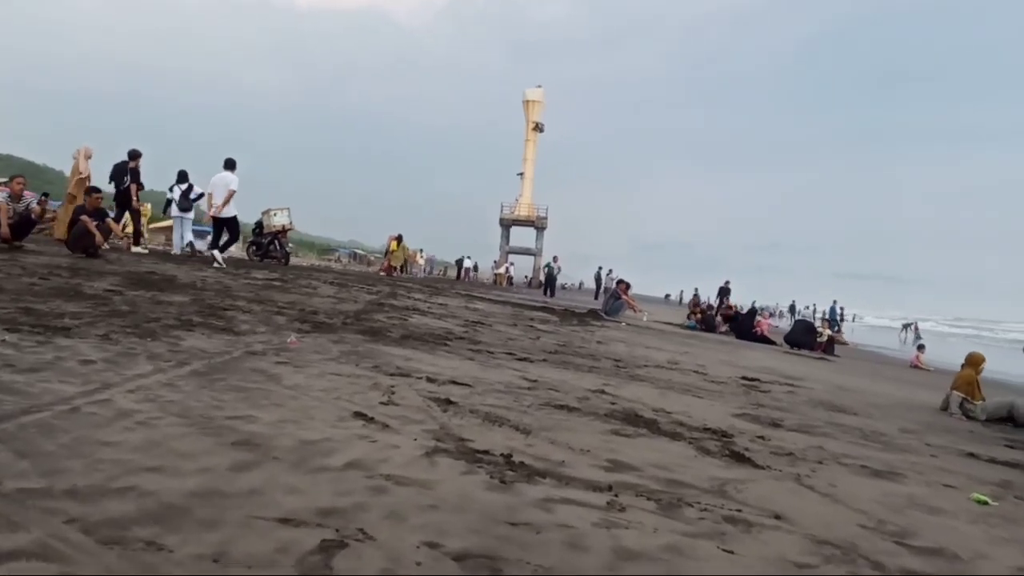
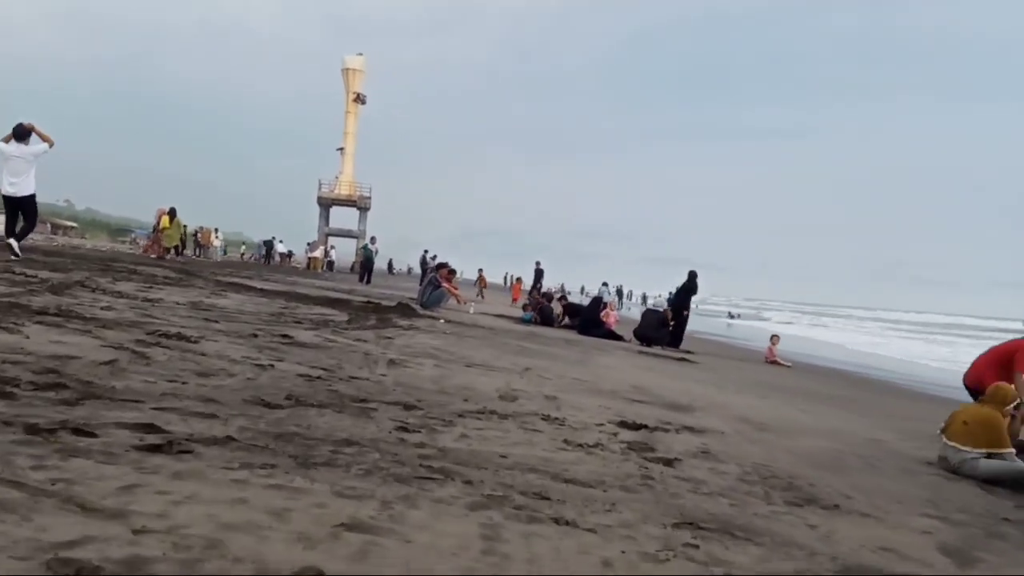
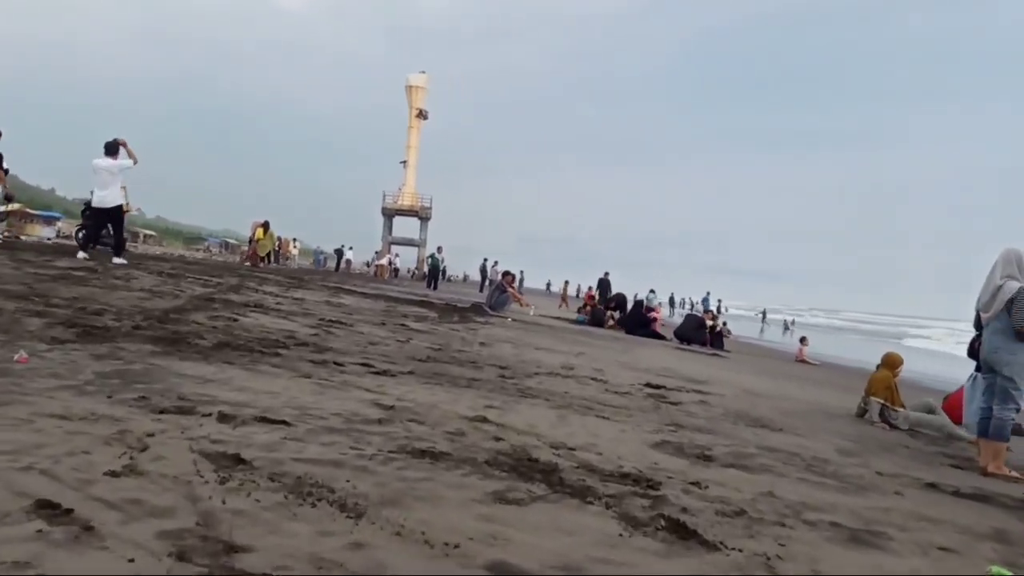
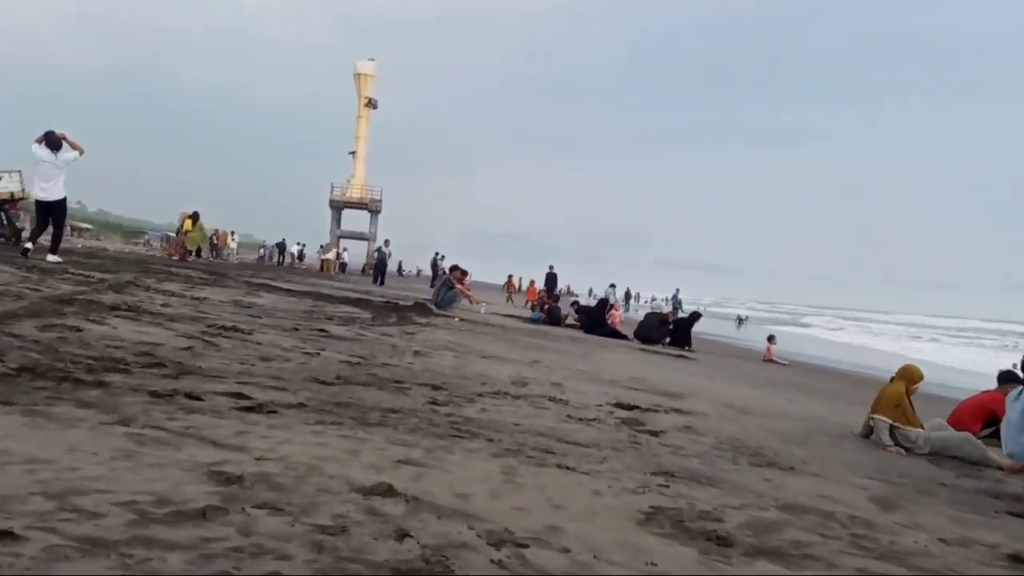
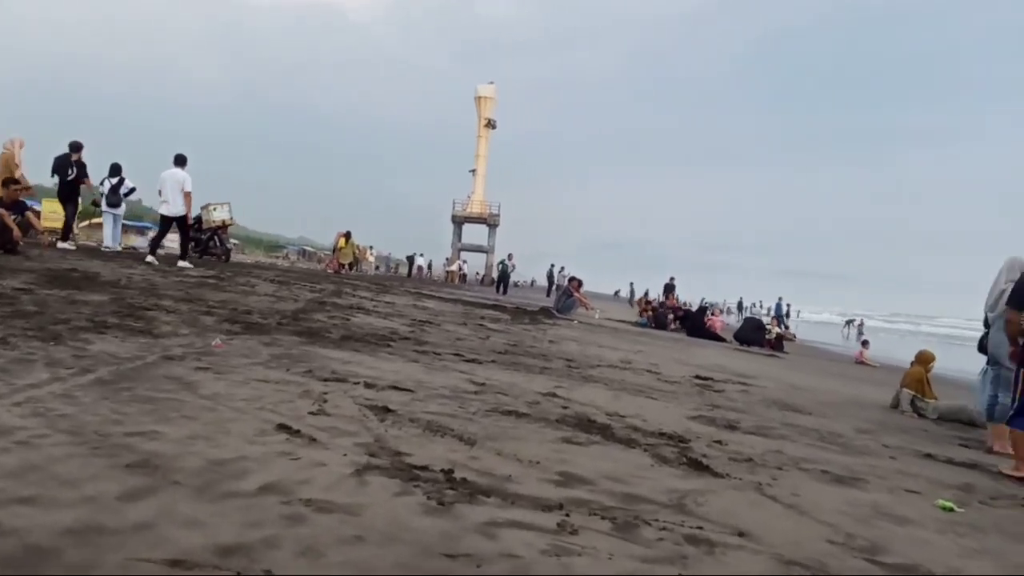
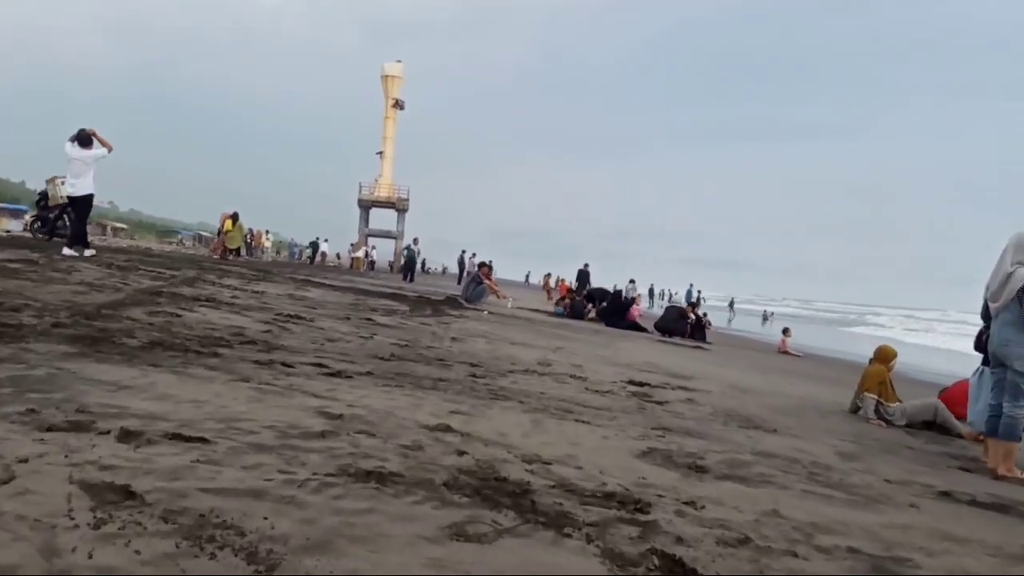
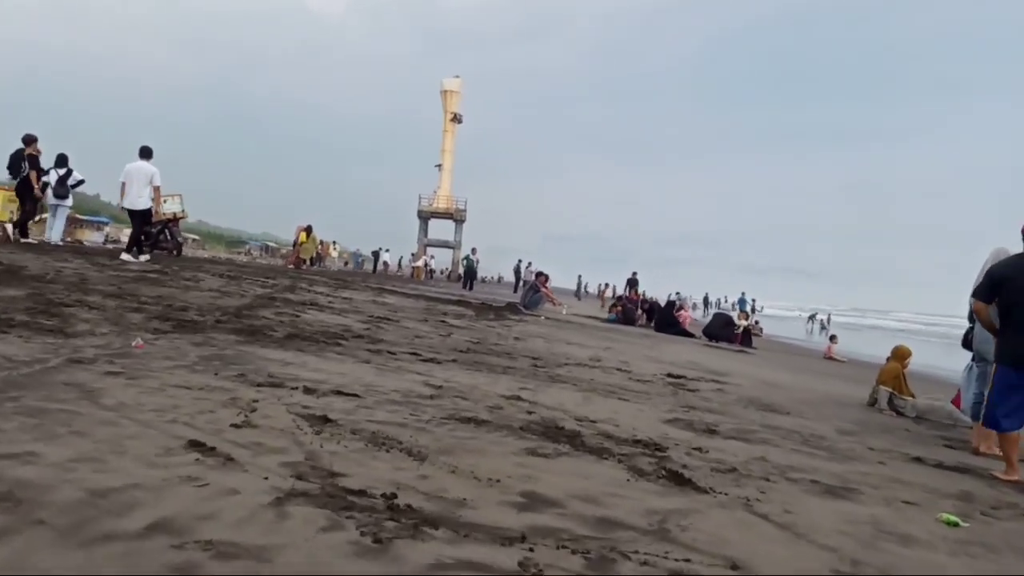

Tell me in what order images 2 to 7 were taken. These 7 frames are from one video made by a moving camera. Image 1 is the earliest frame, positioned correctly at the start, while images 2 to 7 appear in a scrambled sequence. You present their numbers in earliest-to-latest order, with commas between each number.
5, 7, 3, 6, 4, 2
